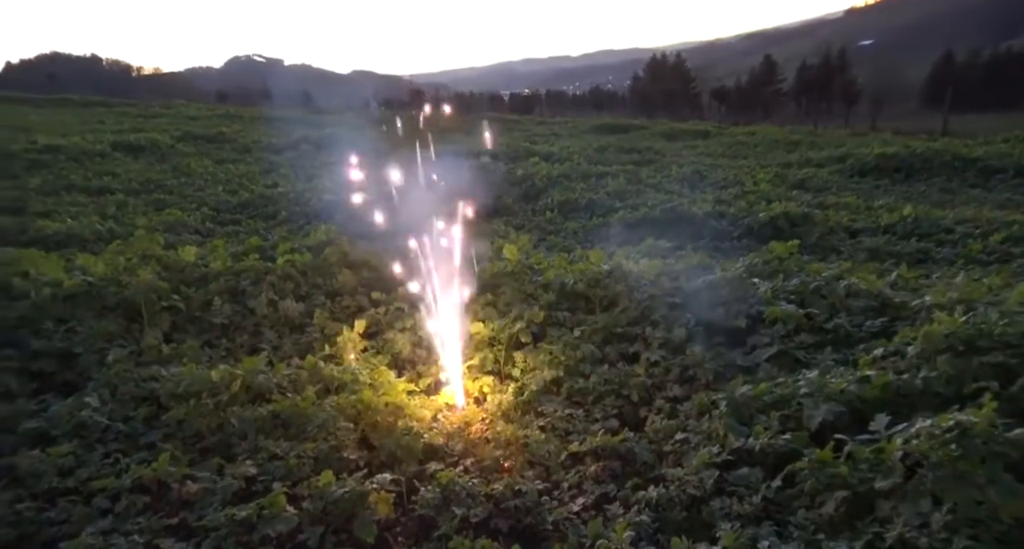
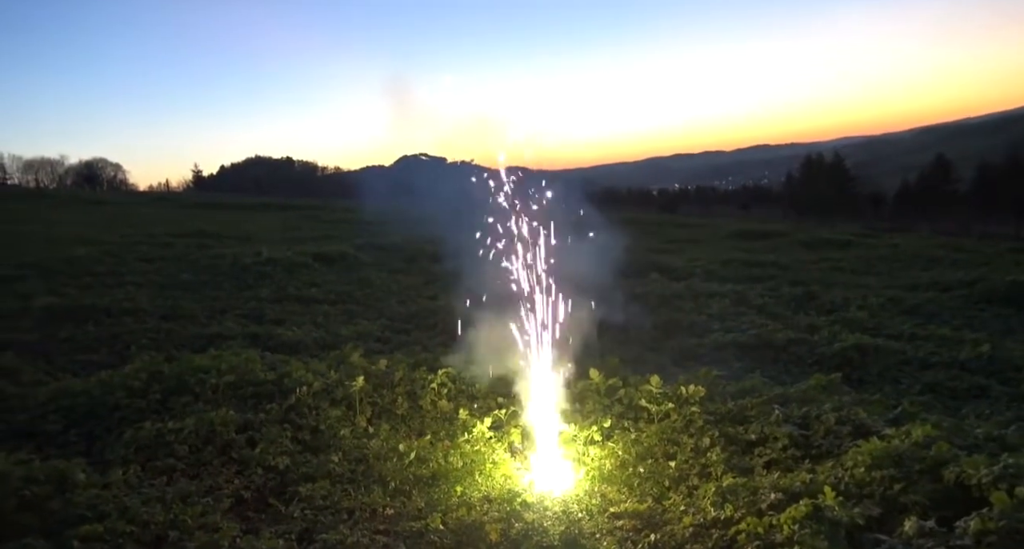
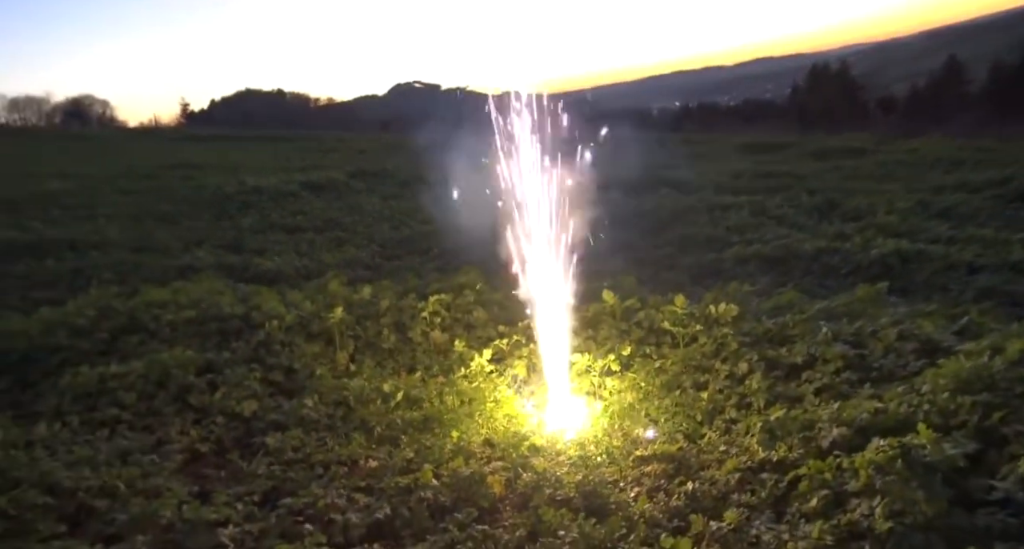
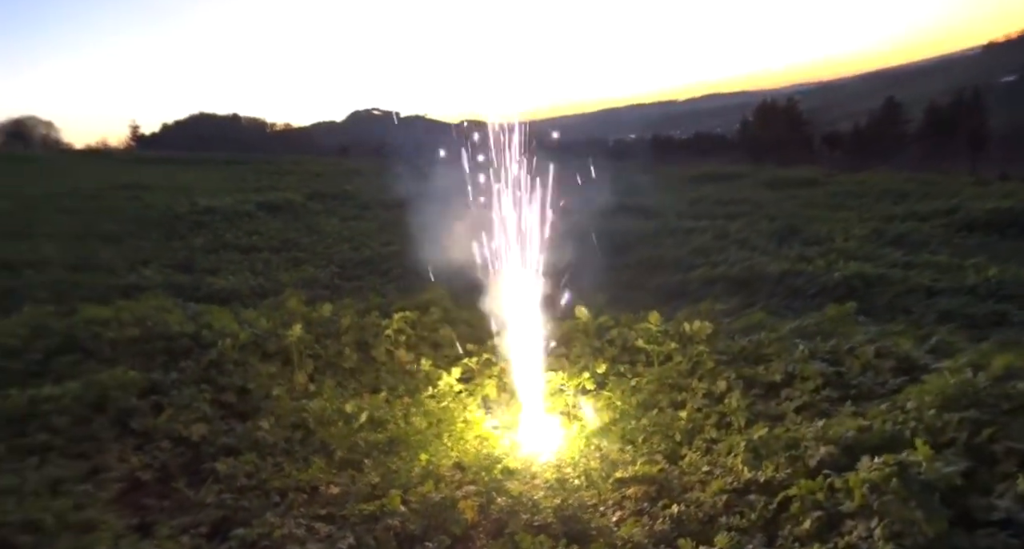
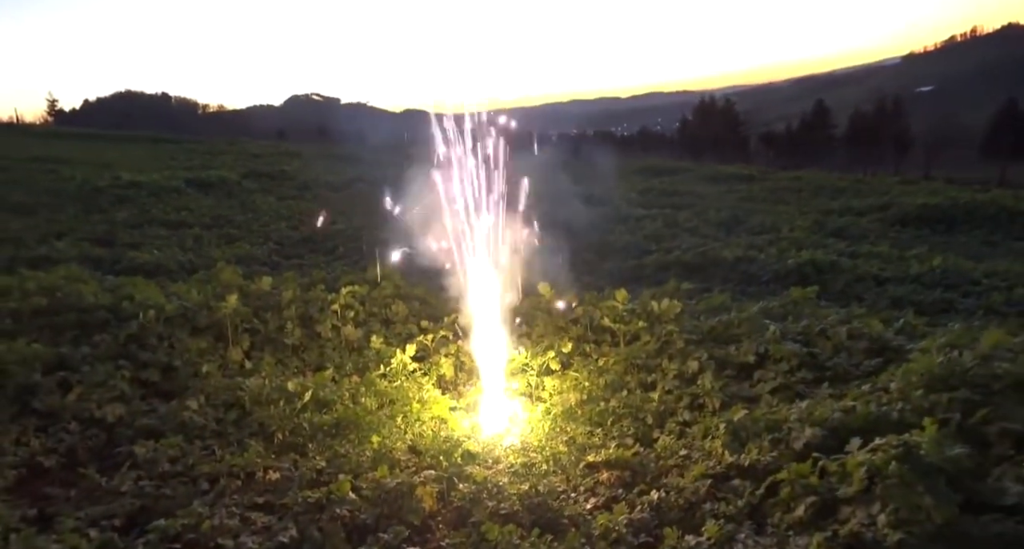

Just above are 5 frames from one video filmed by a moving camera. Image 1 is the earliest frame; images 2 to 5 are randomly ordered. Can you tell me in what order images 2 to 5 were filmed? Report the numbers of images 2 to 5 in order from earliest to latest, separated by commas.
5, 4, 3, 2
